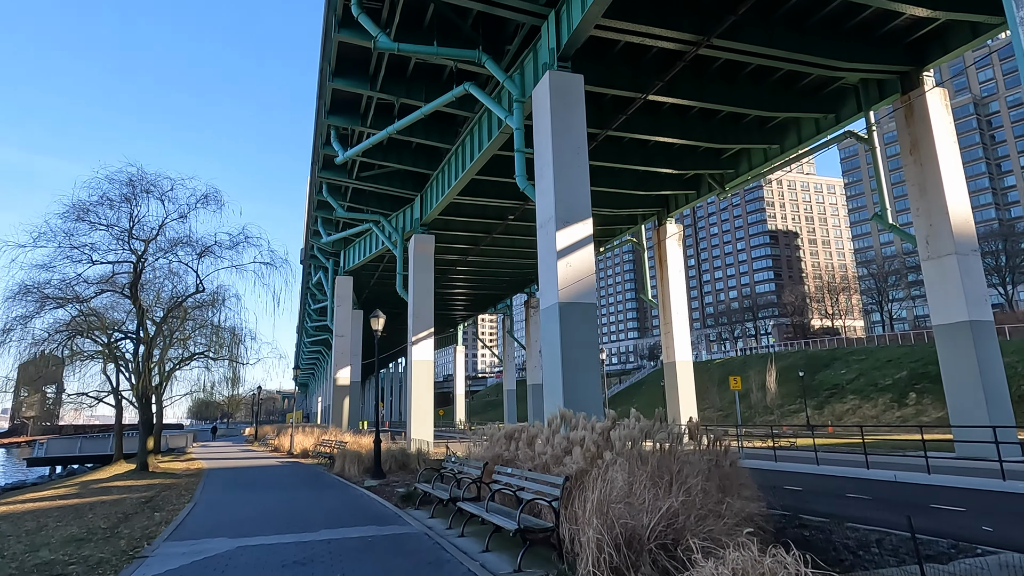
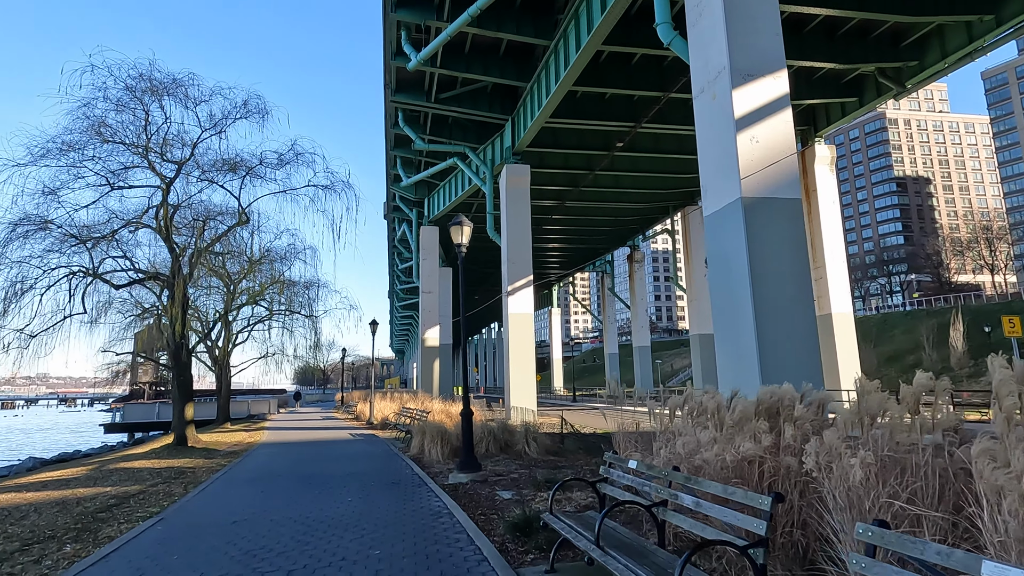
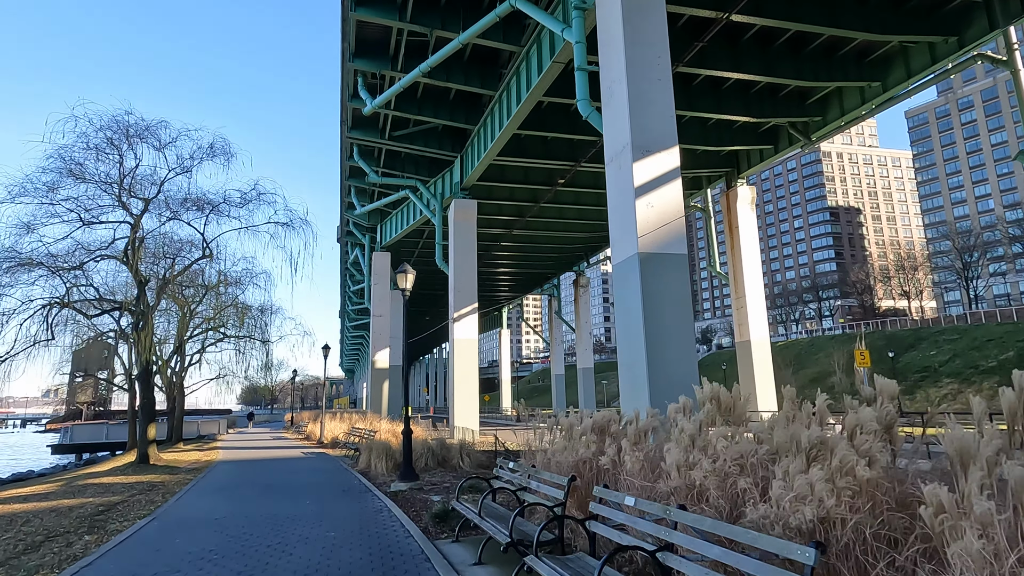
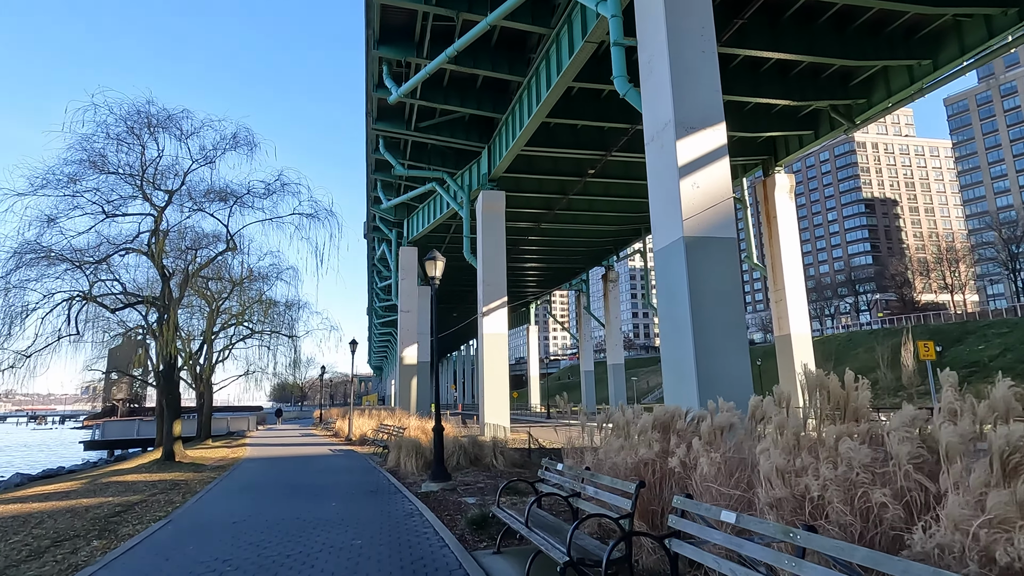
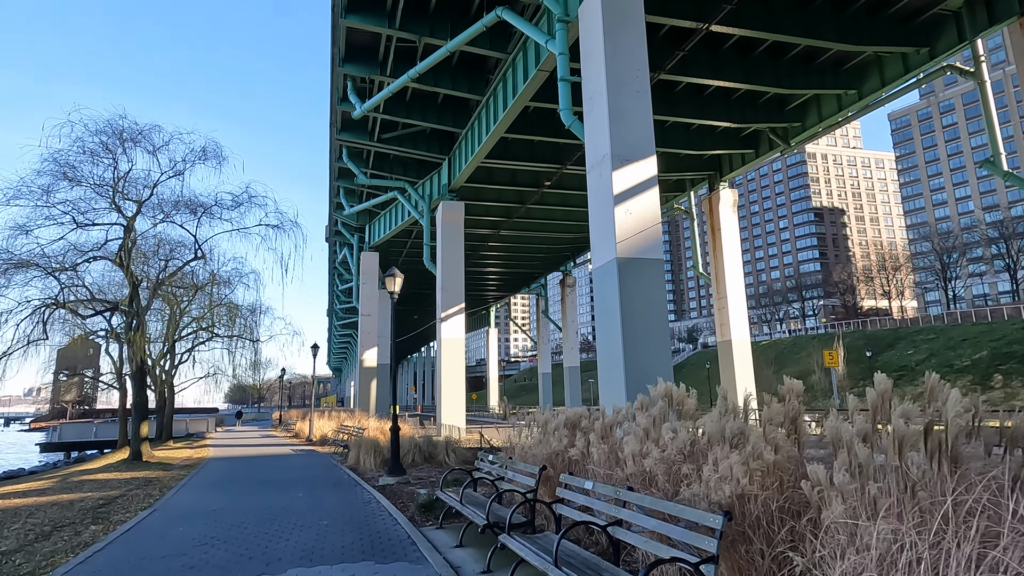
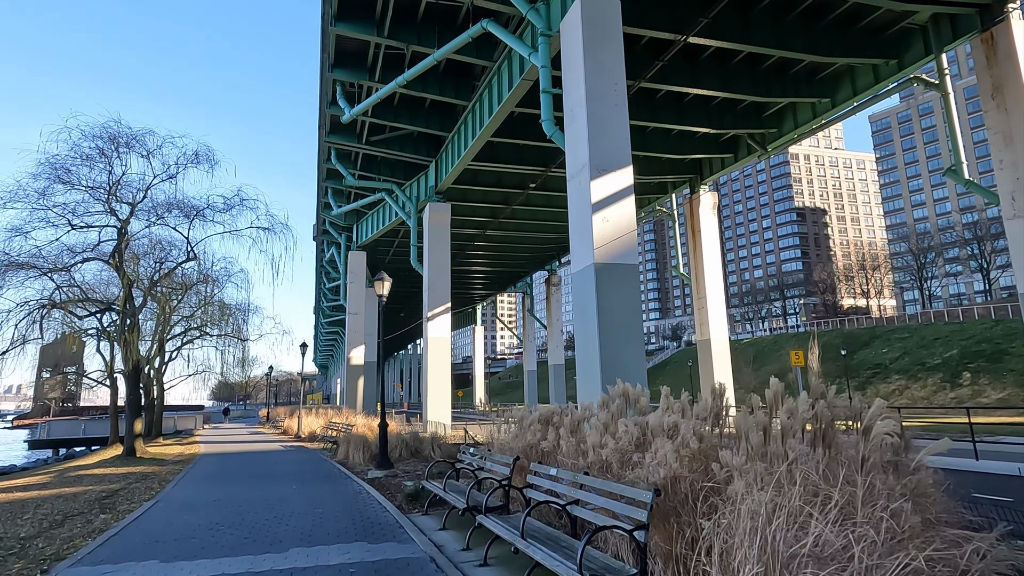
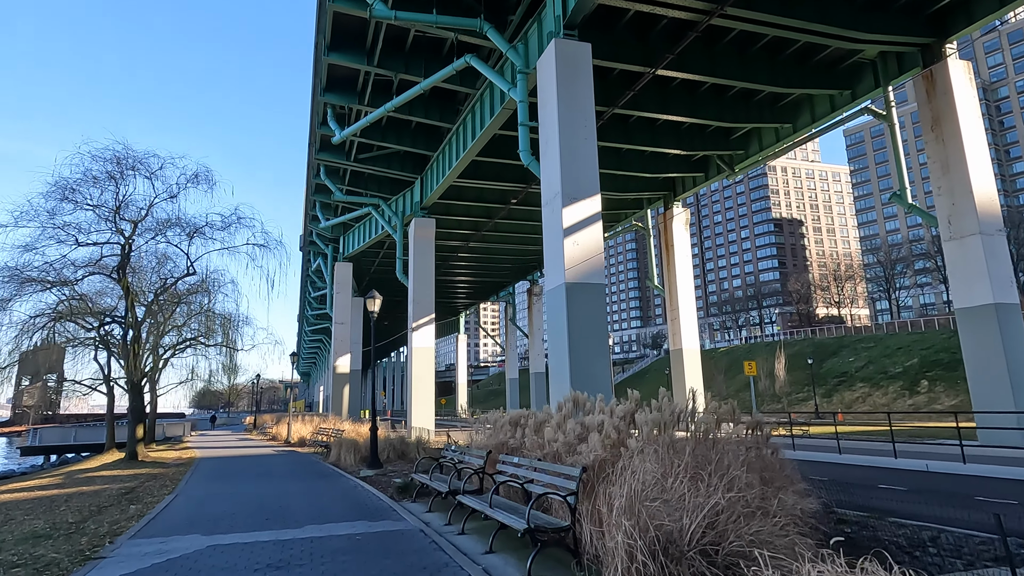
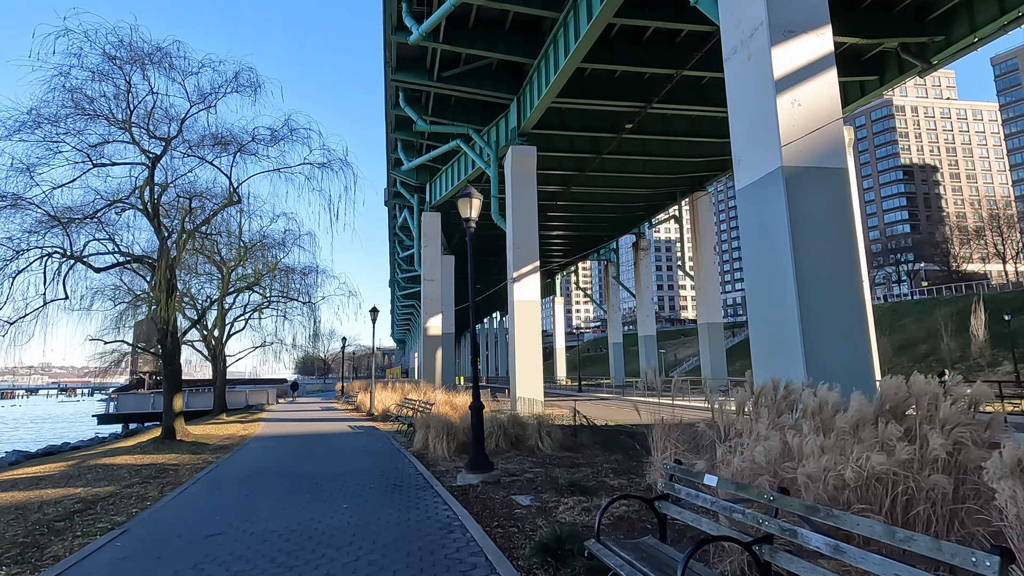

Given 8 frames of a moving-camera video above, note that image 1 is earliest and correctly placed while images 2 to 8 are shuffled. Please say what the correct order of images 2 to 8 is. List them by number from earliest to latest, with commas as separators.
7, 6, 5, 3, 4, 2, 8
